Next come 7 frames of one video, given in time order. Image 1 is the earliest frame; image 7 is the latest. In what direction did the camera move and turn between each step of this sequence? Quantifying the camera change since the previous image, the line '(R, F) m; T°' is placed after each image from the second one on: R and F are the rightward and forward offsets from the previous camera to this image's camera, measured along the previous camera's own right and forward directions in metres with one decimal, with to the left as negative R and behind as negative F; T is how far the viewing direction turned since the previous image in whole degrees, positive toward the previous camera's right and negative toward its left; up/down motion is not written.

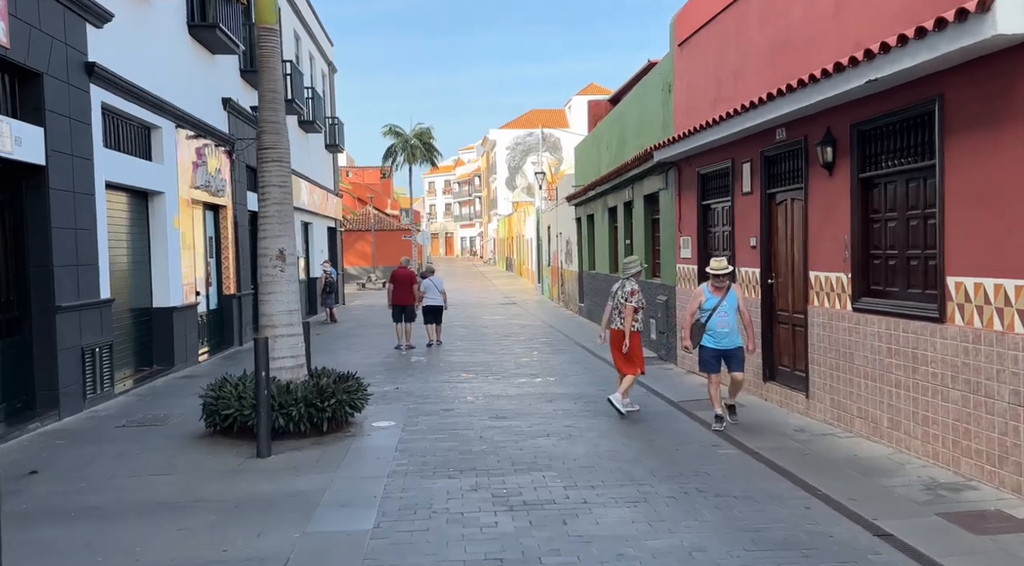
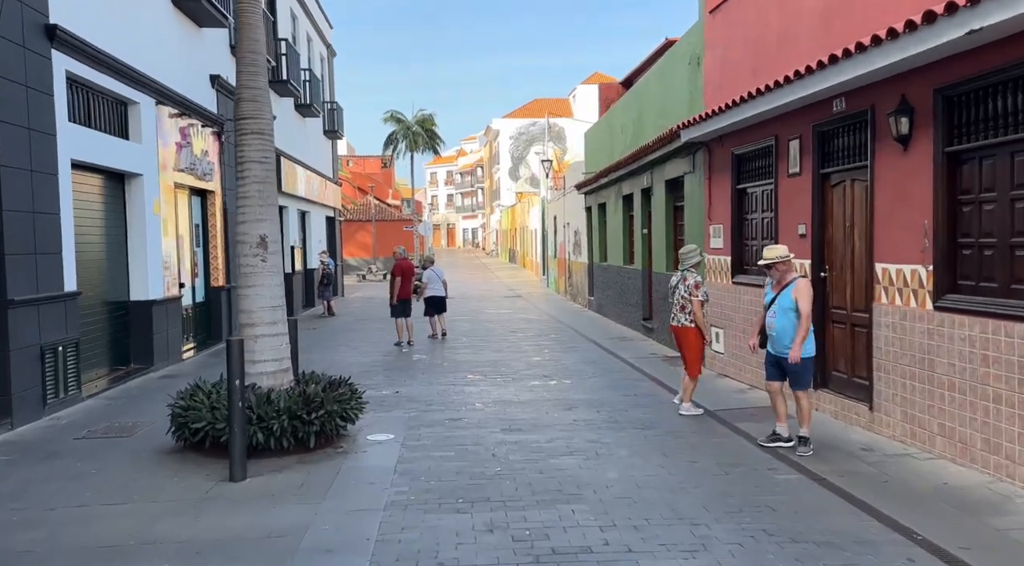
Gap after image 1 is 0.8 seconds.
(-0.1, +1.2) m; 0°
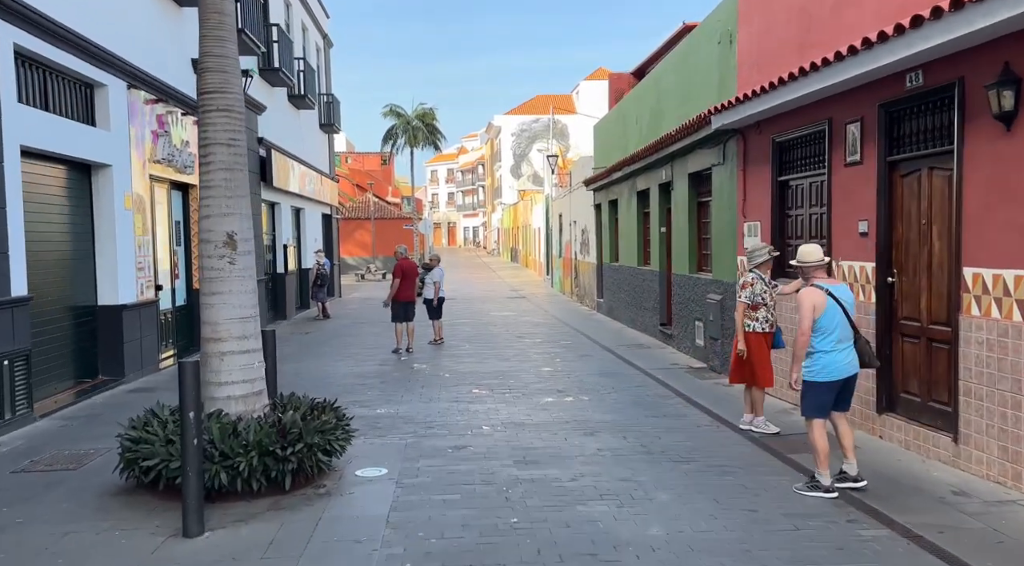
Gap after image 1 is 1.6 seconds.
(-0.1, +1.2) m; 0°
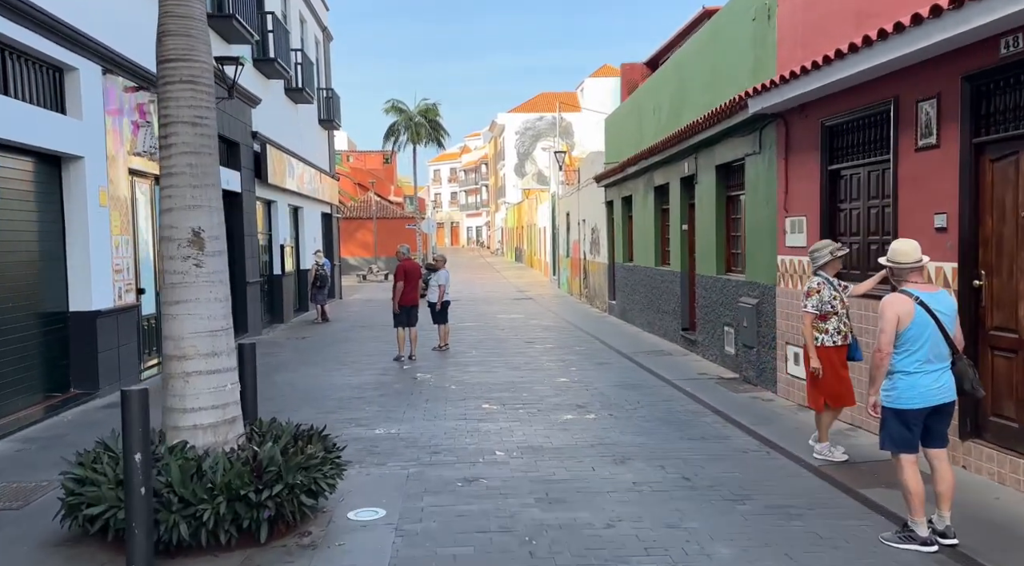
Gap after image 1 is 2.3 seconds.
(-0.1, +1.0) m; 0°
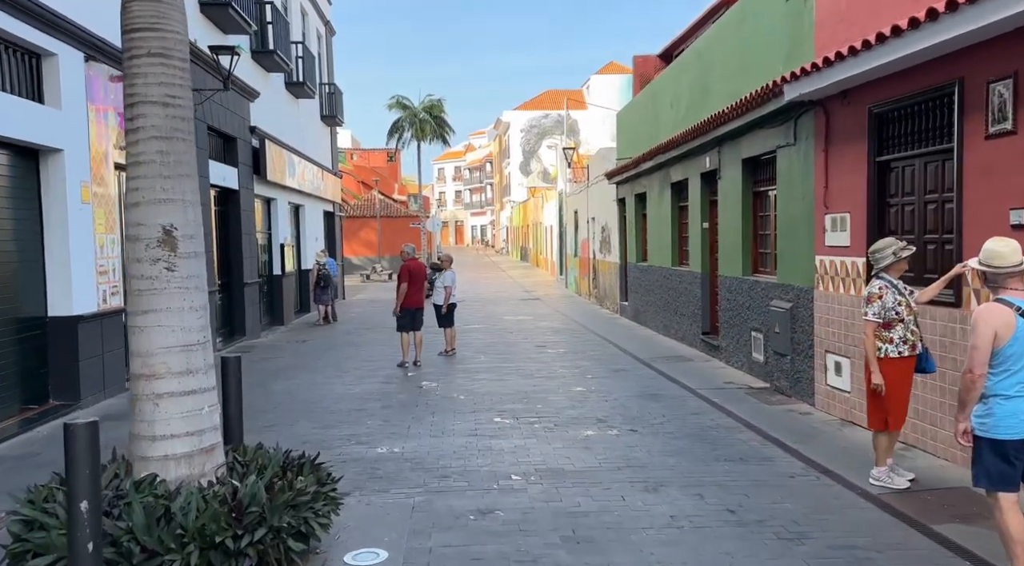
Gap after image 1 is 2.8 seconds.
(-0.1, +0.7) m; 0°
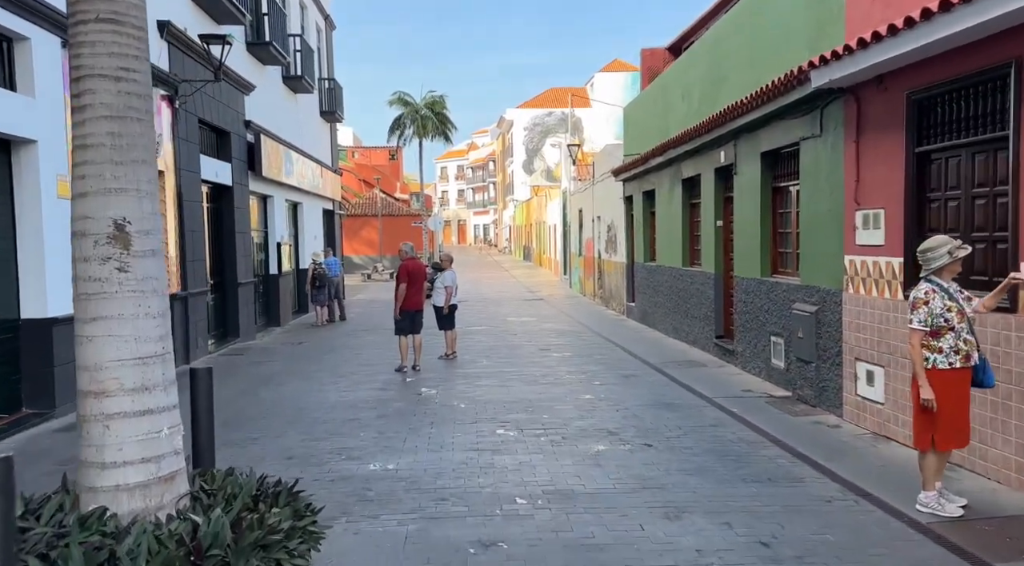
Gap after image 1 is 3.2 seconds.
(0.0, +0.6) m; 0°
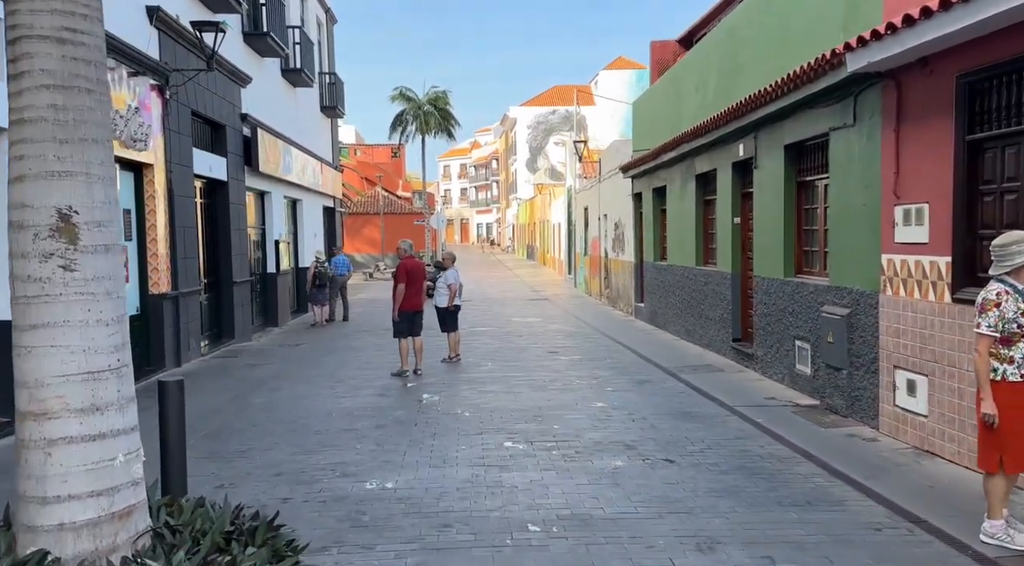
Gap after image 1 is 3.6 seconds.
(-0.1, +0.6) m; 0°
